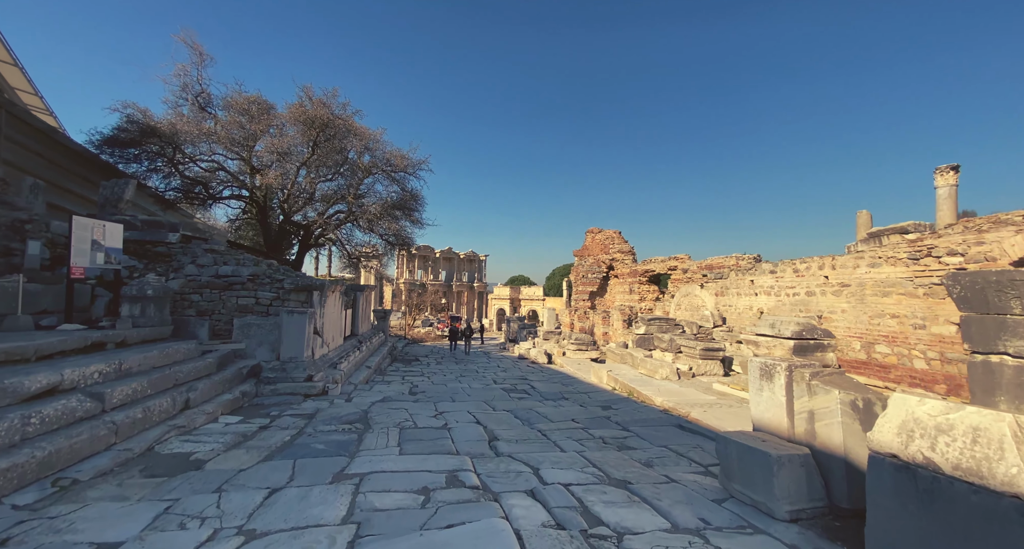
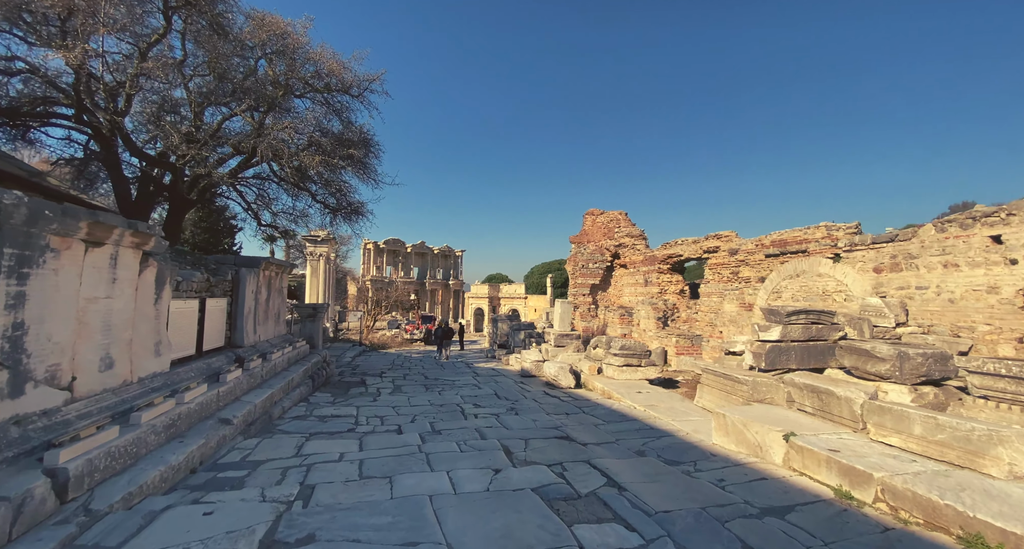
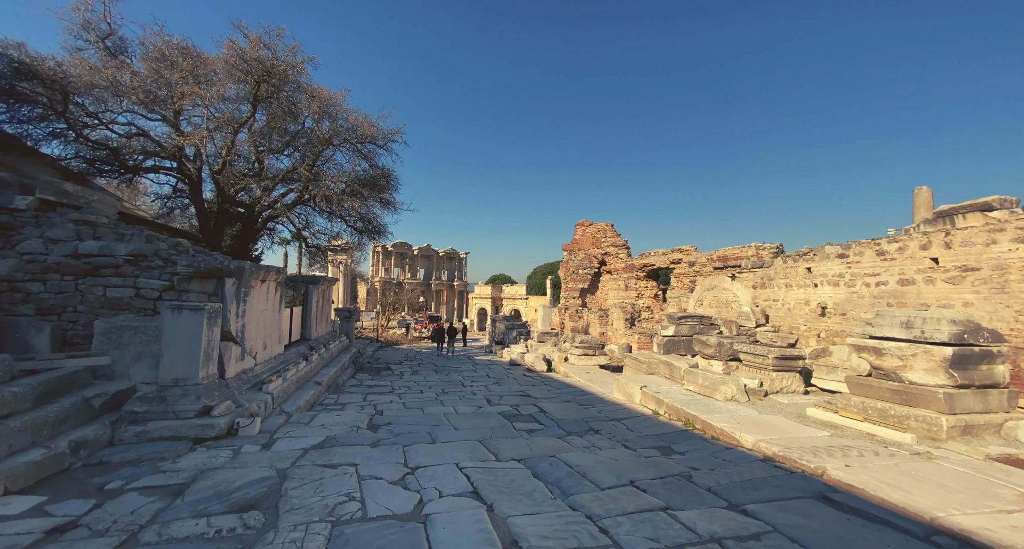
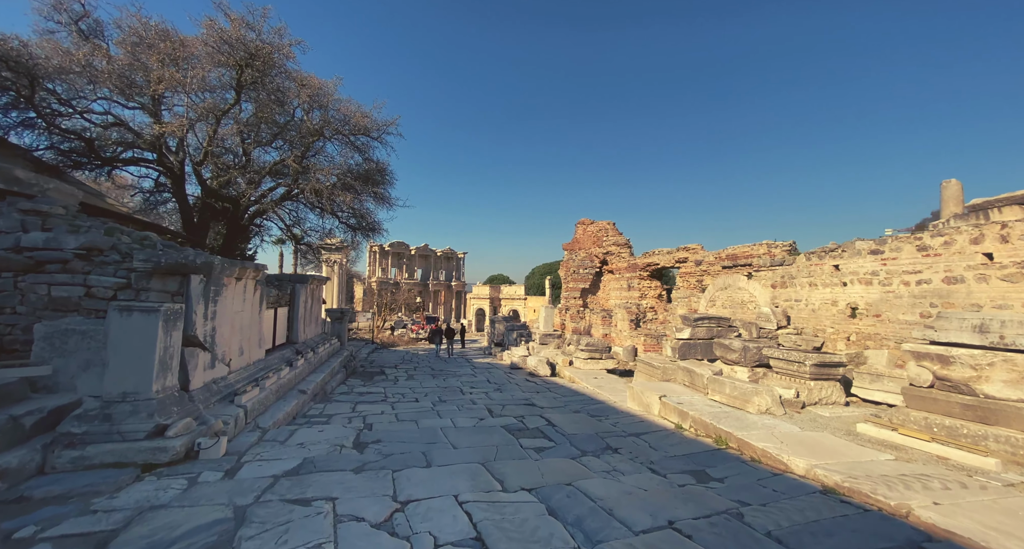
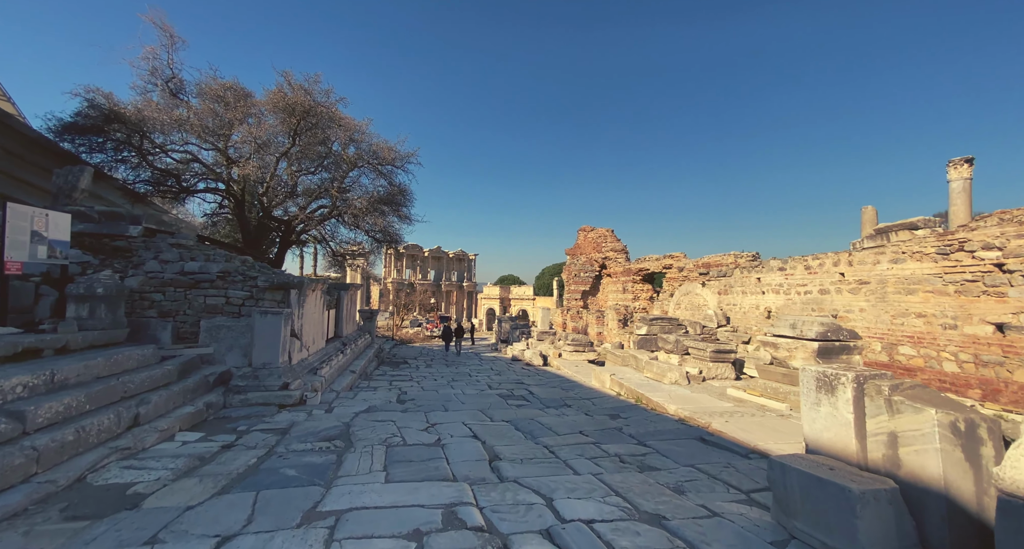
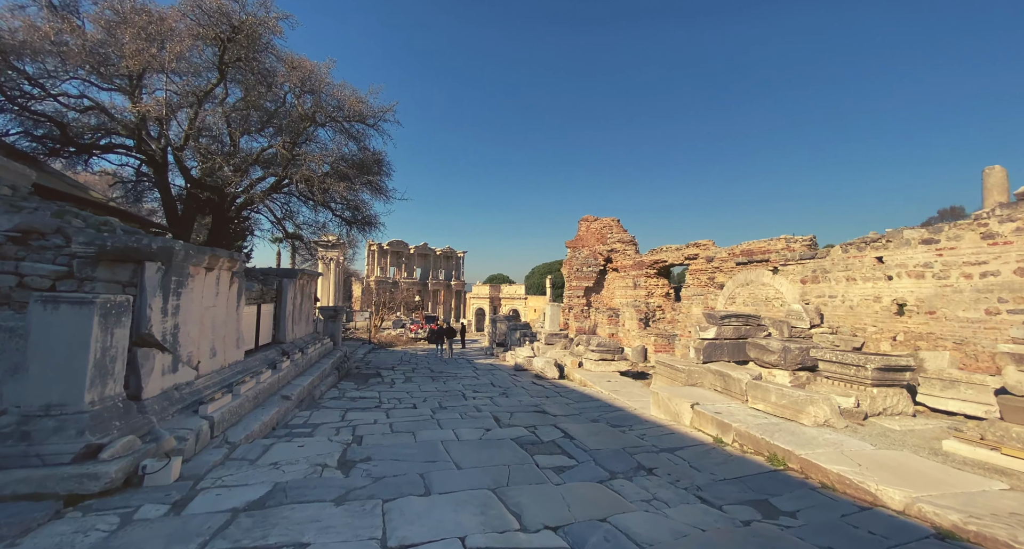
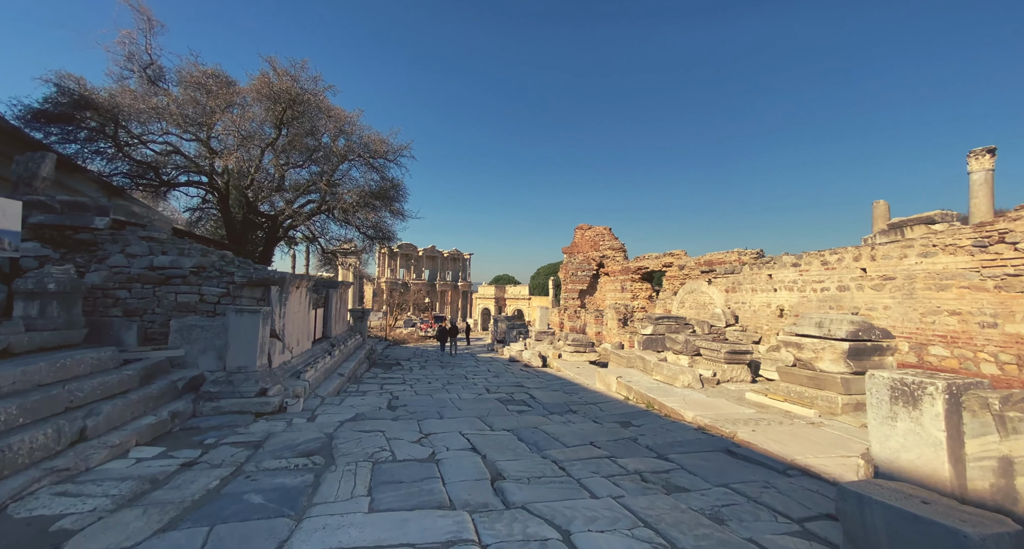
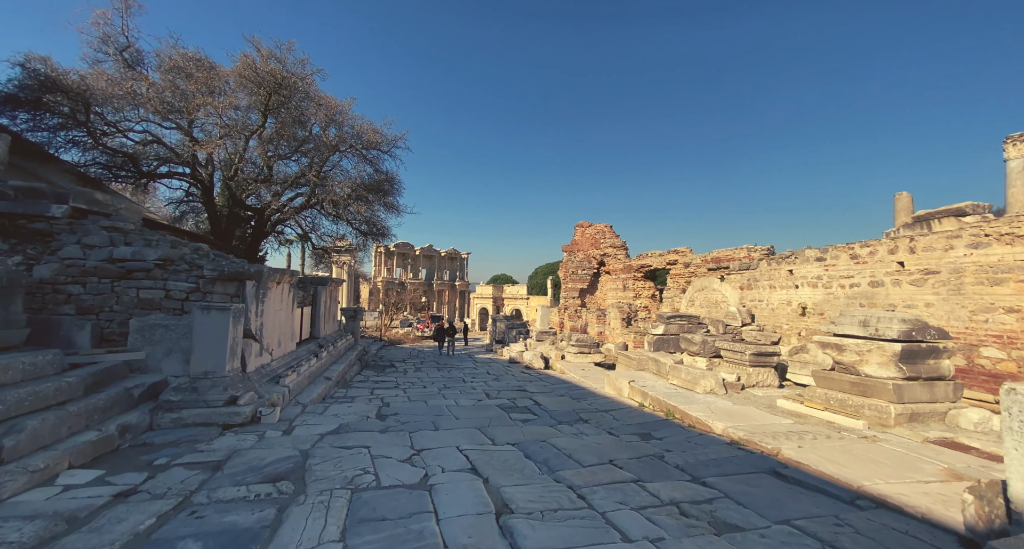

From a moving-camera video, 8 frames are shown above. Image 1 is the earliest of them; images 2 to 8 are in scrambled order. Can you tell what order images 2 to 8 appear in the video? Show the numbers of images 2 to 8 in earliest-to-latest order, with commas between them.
5, 7, 8, 3, 4, 6, 2
